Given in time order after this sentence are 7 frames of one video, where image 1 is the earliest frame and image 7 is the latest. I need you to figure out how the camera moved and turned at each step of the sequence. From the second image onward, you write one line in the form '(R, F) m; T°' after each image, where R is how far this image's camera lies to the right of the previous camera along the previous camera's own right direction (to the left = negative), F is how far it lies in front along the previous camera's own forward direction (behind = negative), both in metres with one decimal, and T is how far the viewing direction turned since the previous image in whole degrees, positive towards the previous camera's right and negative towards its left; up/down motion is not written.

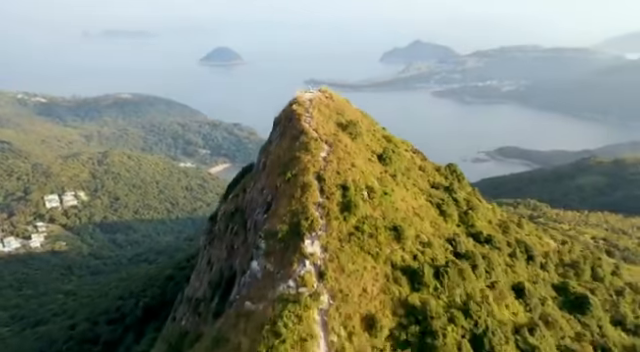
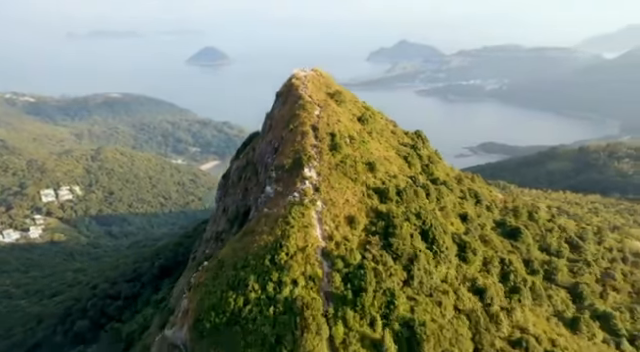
(-0.4, -7.7) m; +1°
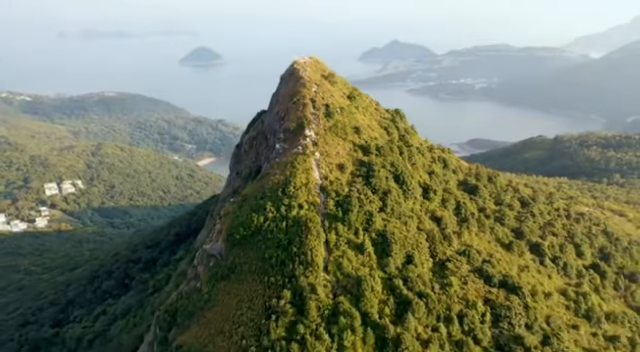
(-0.3, -8.2) m; +1°
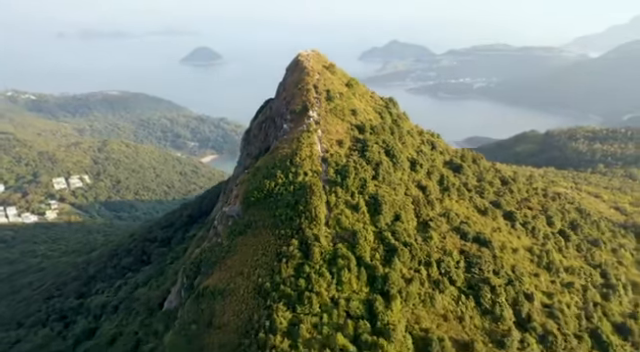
(-0.1, -5.5) m; 0°
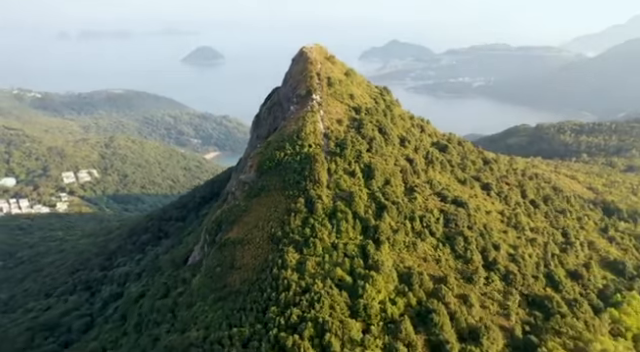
(-0.2, -6.5) m; 0°
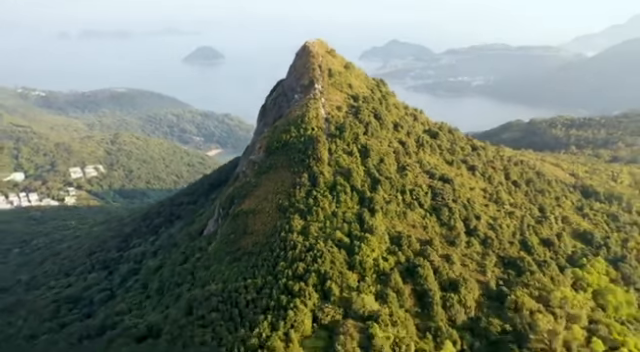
(-0.1, -5.1) m; 0°
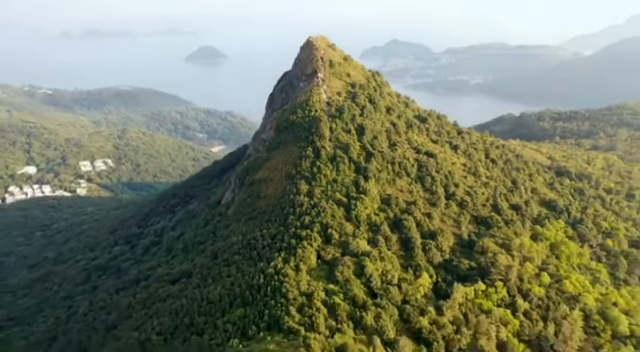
(-0.2, -7.7) m; 0°
